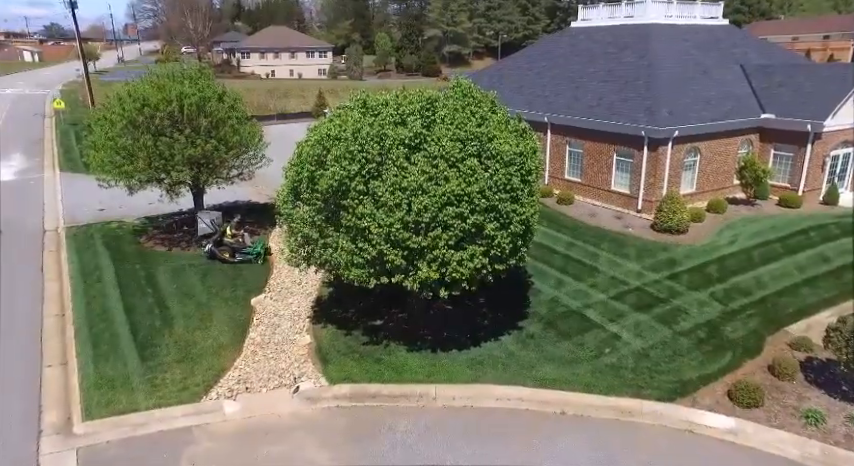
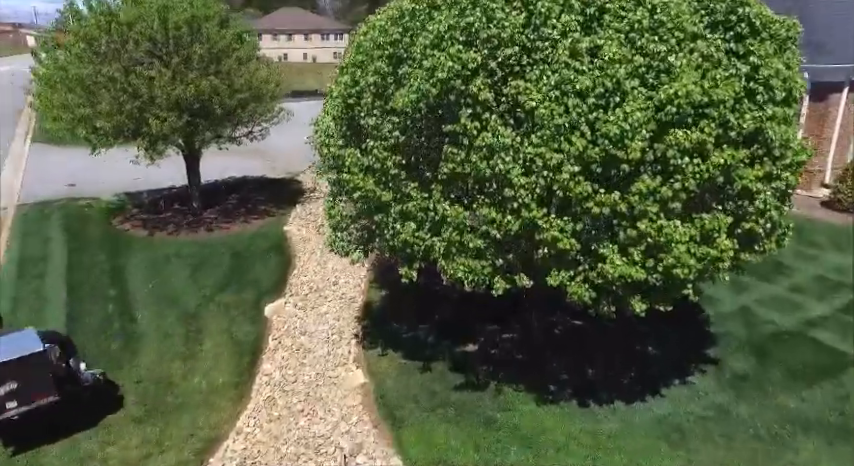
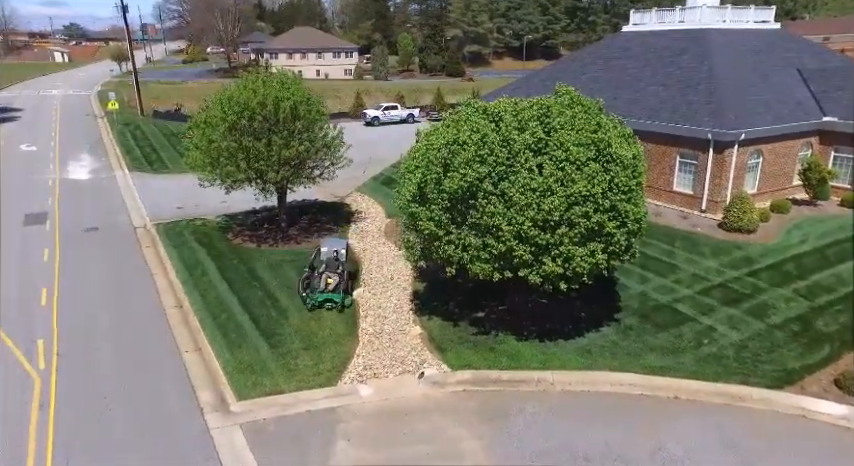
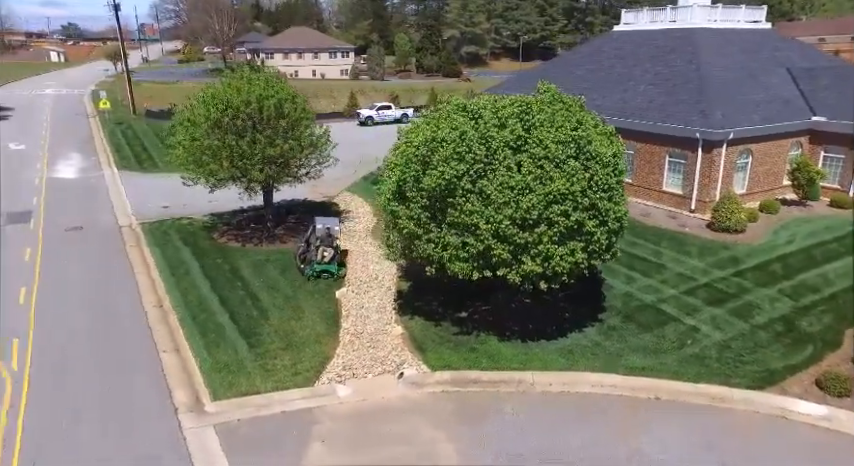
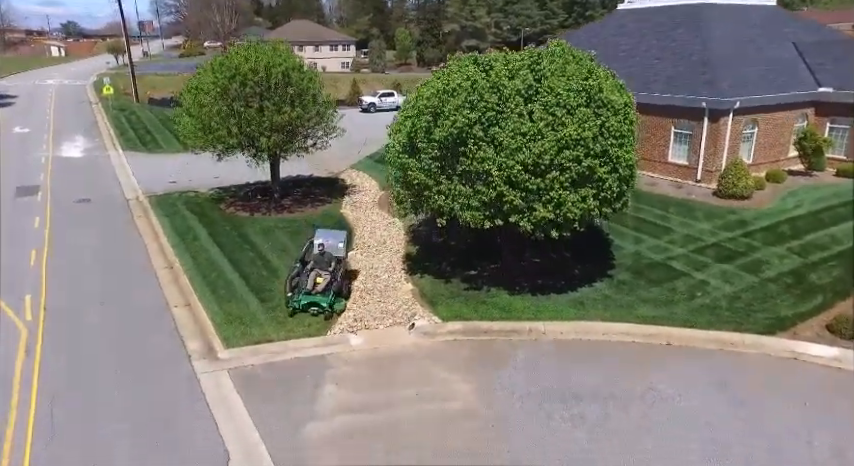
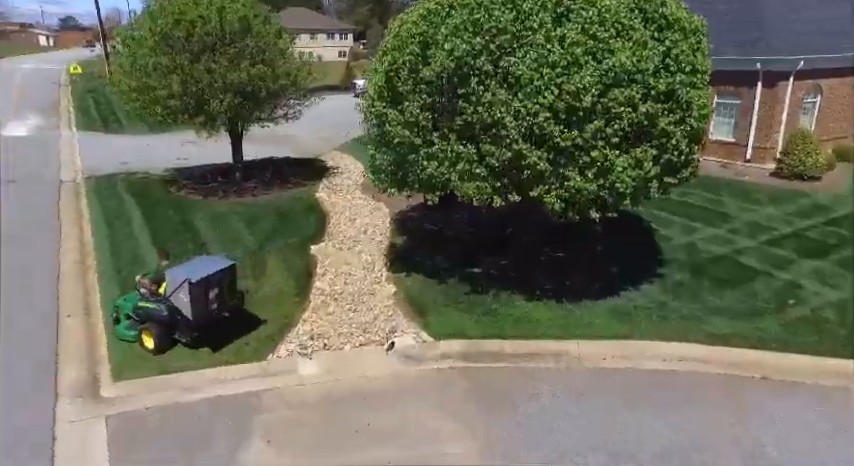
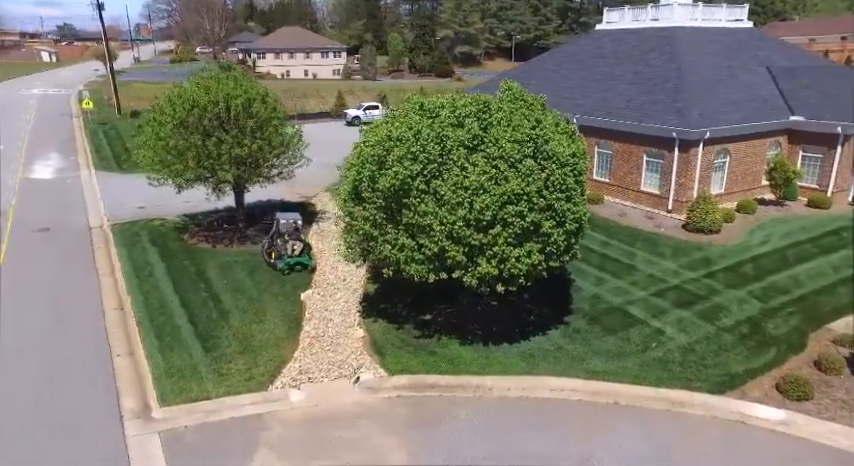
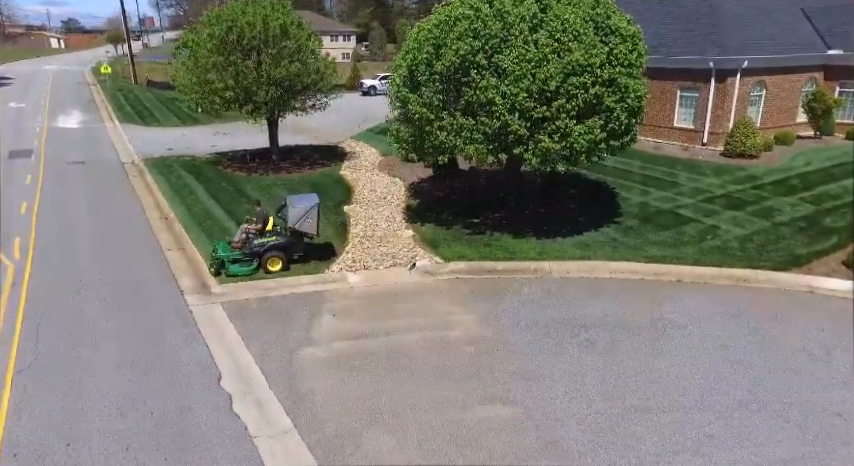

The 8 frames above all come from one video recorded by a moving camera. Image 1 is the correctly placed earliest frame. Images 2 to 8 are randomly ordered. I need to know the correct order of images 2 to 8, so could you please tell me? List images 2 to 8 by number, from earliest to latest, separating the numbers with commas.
7, 4, 3, 5, 8, 6, 2
